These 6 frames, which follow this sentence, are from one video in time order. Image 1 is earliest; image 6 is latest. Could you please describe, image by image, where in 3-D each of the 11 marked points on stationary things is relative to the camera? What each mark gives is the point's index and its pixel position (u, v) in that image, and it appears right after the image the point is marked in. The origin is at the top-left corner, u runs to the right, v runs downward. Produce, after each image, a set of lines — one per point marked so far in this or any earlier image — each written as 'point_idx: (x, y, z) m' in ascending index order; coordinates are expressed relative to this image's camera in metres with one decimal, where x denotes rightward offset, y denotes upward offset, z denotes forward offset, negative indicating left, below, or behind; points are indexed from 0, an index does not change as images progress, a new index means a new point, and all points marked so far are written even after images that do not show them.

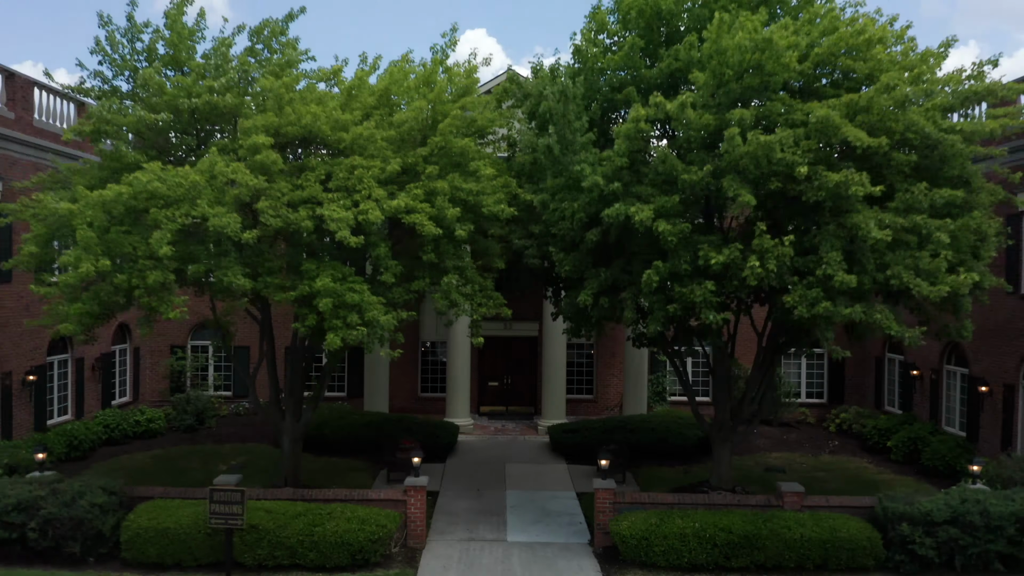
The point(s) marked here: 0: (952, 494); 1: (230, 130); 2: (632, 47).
0: (+7.2, -3.5, +13.3) m
1: (-5.1, +2.8, +14.8) m
2: (+2.1, +4.1, +14.3) m
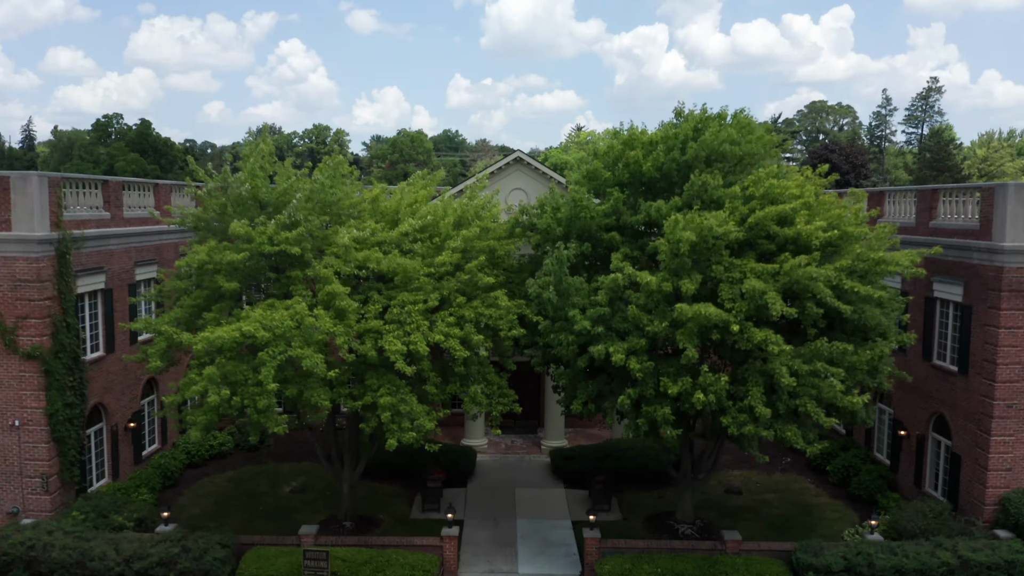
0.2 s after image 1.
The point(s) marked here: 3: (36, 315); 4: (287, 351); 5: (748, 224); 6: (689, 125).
0: (+7.4, -5.7, +17.9) m
1: (-4.9, +0.7, +18.8) m
2: (+2.3, +1.9, +18.2) m
3: (-11.0, -0.6, +18.9) m
4: (-4.5, -1.3, +16.6) m
5: (+4.8, +1.4, +16.9) m
6: (+4.0, +3.8, +18.8) m
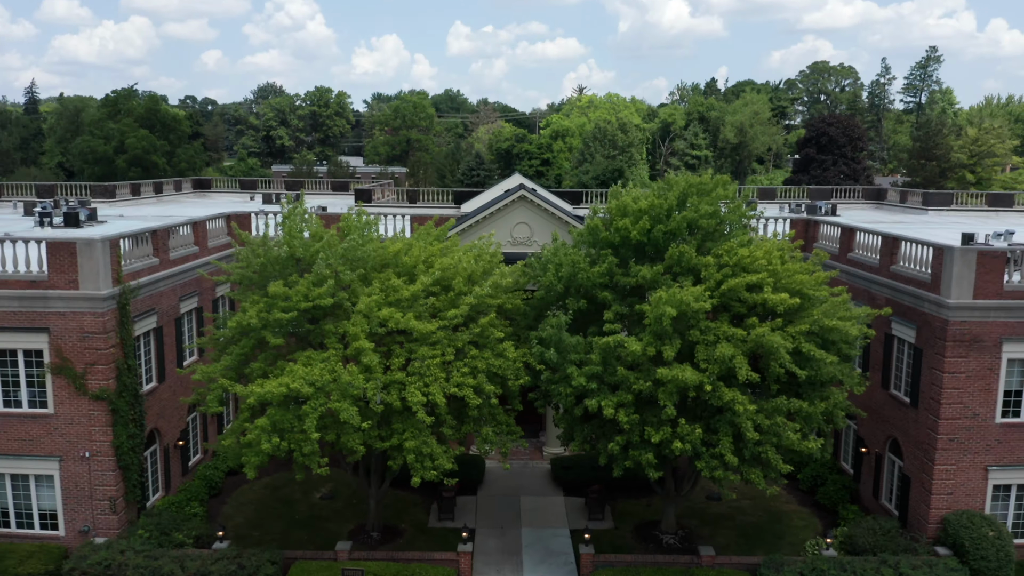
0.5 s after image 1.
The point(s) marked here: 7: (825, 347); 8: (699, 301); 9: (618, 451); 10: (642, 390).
0: (+7.6, -7.1, +20.9) m
1: (-4.7, -0.6, +21.5) m
2: (+2.5, +0.6, +20.8) m
3: (-10.8, -1.9, +21.6) m
4: (-4.4, -2.8, +19.4) m
5: (+5.0, -0.1, +19.5) m
6: (+4.2, +2.5, +21.2) m
7: (+7.6, -1.4, +20.0) m
8: (+4.3, -0.3, +18.7) m
9: (+2.6, -3.9, +19.6) m
10: (+3.0, -2.4, +19.0) m
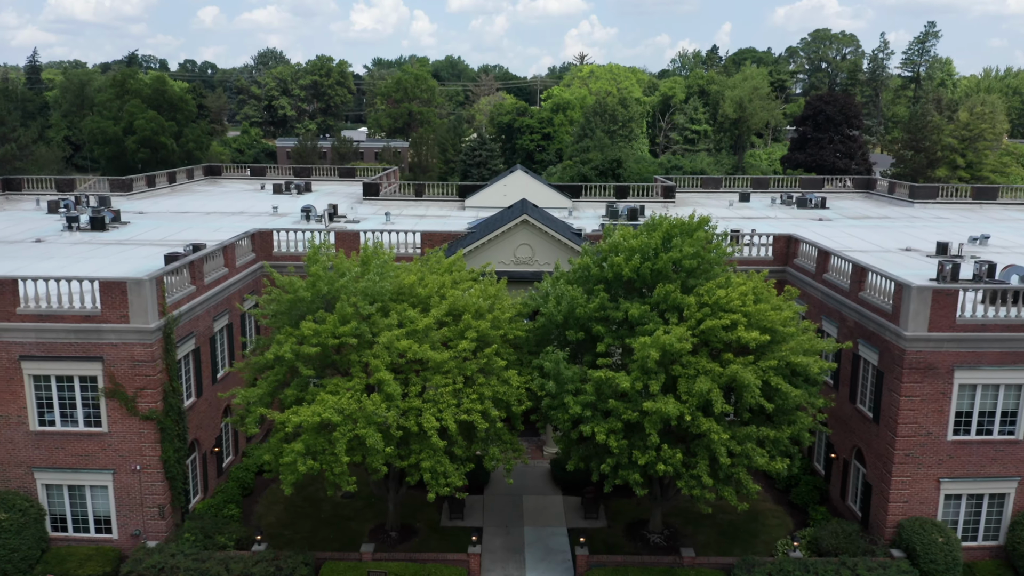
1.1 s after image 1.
0: (+7.7, -8.0, +23.7) m
1: (-4.6, -1.6, +24.0) m
2: (+2.6, -0.4, +23.2) m
3: (-10.7, -2.9, +24.3) m
4: (-4.3, -3.8, +22.1) m
5: (+5.1, -1.1, +22.0) m
6: (+4.3, +1.5, +23.6) m
7: (+7.7, -2.5, +22.6) m
8: (+4.4, -1.4, +21.3) m
9: (+2.7, -5.0, +22.3) m
10: (+3.2, -3.5, +21.6) m
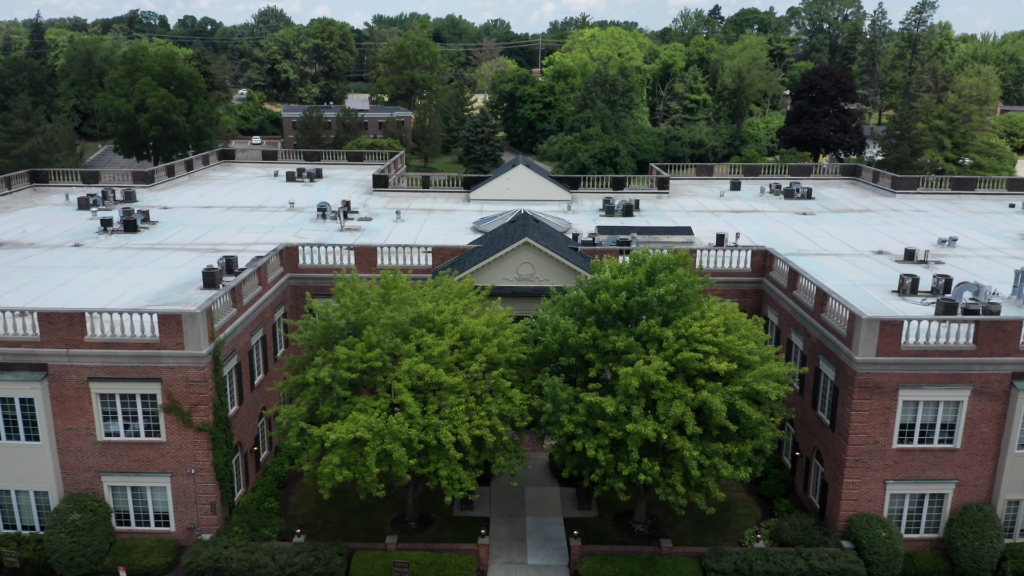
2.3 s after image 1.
0: (+7.8, -9.1, +27.8) m
1: (-4.5, -2.6, +27.7) m
2: (+2.7, -1.5, +26.8) m
3: (-10.6, -3.9, +28.0) m
4: (-4.2, -5.0, +25.9) m
5: (+5.2, -2.3, +25.6) m
6: (+4.4, +0.4, +27.1) m
7: (+7.8, -3.6, +26.3) m
8: (+4.5, -2.6, +24.9) m
9: (+2.8, -6.1, +26.2) m
10: (+3.3, -4.6, +25.4) m
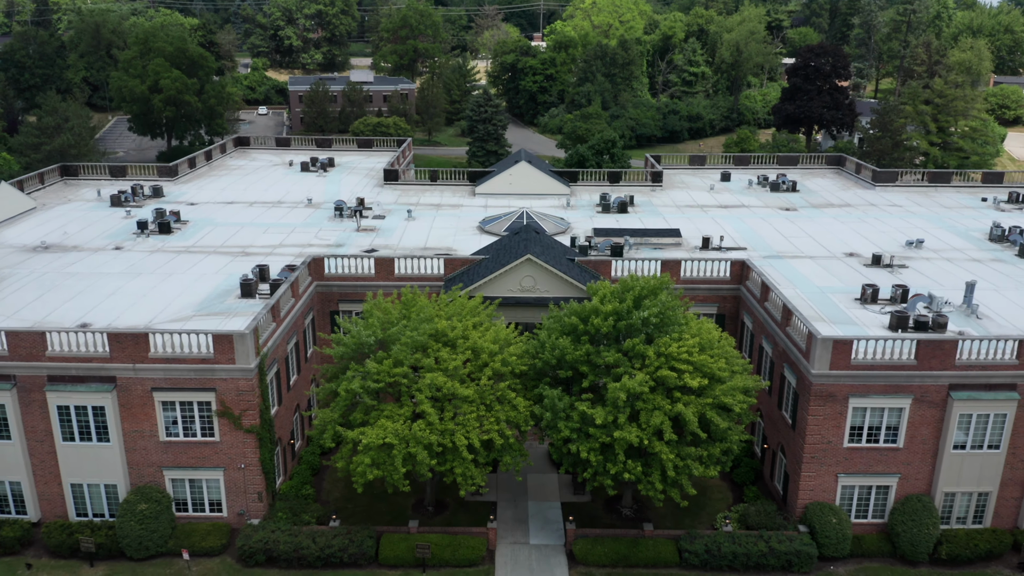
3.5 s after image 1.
0: (+8.0, -9.9, +32.6) m
1: (-4.3, -3.5, +32.2) m
2: (+2.8, -2.4, +31.2) m
3: (-10.4, -4.8, +32.6) m
4: (-4.0, -6.0, +30.5) m
5: (+5.4, -3.3, +30.1) m
6: (+4.5, -0.5, +31.4) m
7: (+8.0, -4.5, +30.8) m
8: (+4.7, -3.6, +29.4) m
9: (+3.0, -7.1, +30.8) m
10: (+3.4, -5.6, +30.0) m
